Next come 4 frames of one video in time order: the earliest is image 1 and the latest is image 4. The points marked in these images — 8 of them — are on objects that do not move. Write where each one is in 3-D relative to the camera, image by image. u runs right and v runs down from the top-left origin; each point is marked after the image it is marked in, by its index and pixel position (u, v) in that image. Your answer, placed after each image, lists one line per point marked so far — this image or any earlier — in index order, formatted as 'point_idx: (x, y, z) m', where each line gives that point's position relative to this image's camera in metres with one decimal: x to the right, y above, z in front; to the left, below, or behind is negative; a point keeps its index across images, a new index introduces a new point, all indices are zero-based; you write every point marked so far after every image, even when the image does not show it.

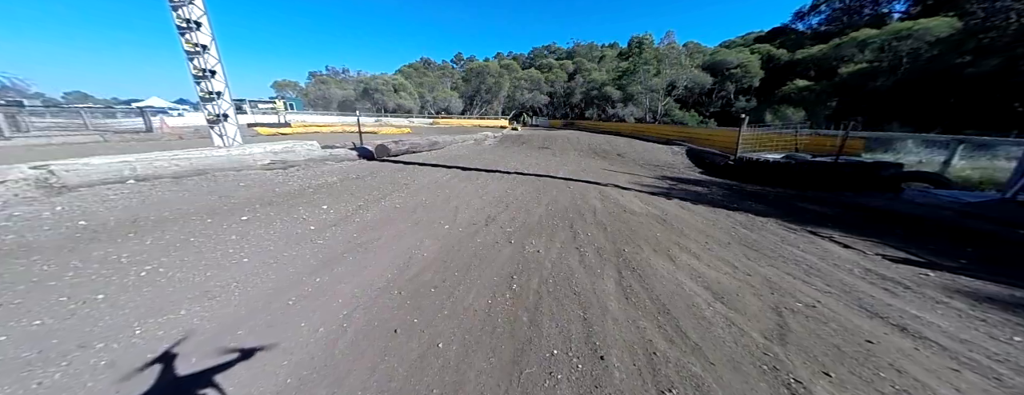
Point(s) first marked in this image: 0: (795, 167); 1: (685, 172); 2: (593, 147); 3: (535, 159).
0: (+9.1, +1.0, +8.4) m
1: (+7.5, +1.1, +11.3) m
2: (+4.9, +3.1, +16.0) m
3: (+1.0, +1.8, +11.8) m
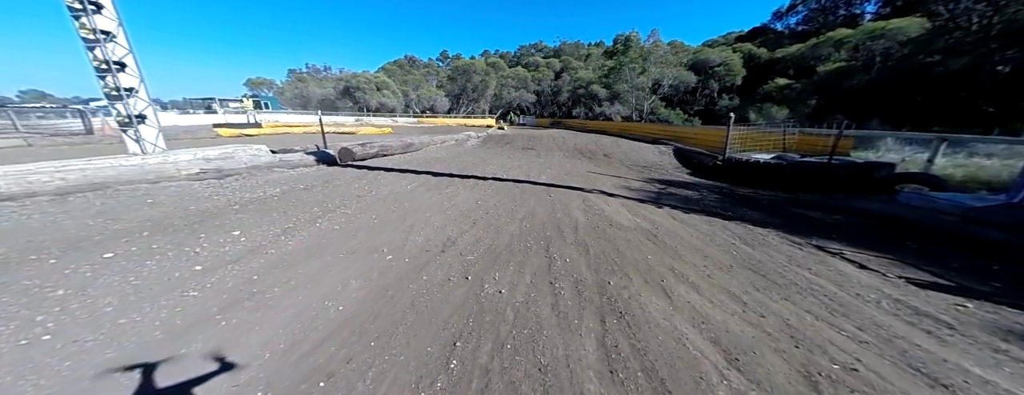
0: (+8.5, +0.9, +8.1) m
1: (+6.8, +1.1, +10.9) m
2: (+3.9, +3.0, +15.5) m
3: (+0.3, +1.6, +11.1) m
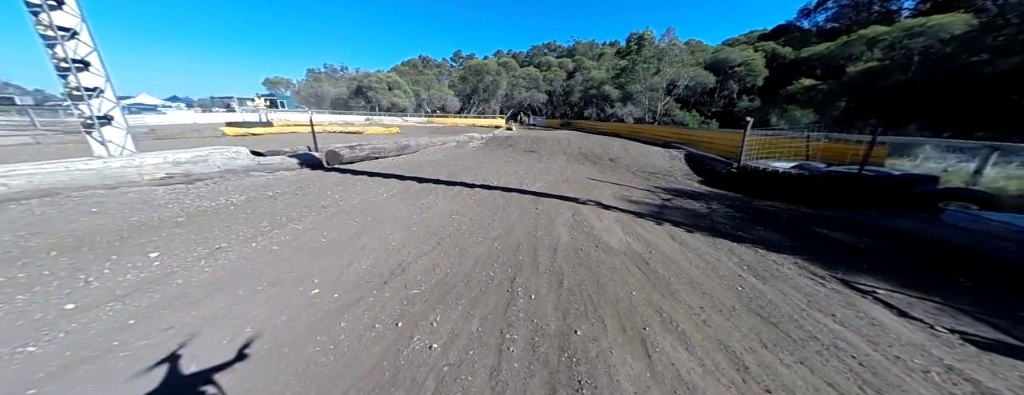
0: (+8.2, +0.5, +7.3) m
1: (+6.7, +0.7, +10.1) m
2: (+4.1, +2.7, +14.8) m
3: (+0.2, +1.3, +10.6) m
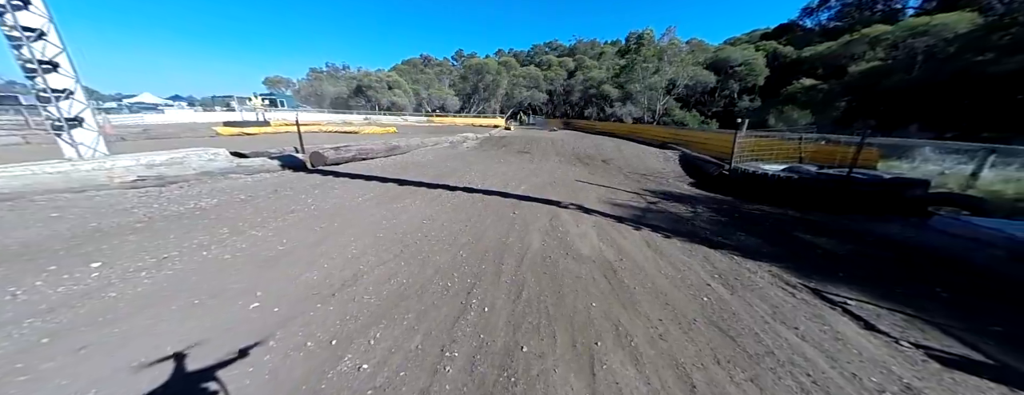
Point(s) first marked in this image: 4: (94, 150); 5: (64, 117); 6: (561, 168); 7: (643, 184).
0: (+7.8, +0.4, +7.1) m
1: (+6.2, +0.6, +10.0) m
2: (+3.7, +2.6, +14.7) m
3: (-0.2, +1.3, +10.6) m
4: (-9.9, +1.1, +6.2) m
5: (-9.8, +1.8, +5.8) m
6: (+2.0, +1.2, +11.0) m
7: (+4.7, +0.5, +9.4) m
